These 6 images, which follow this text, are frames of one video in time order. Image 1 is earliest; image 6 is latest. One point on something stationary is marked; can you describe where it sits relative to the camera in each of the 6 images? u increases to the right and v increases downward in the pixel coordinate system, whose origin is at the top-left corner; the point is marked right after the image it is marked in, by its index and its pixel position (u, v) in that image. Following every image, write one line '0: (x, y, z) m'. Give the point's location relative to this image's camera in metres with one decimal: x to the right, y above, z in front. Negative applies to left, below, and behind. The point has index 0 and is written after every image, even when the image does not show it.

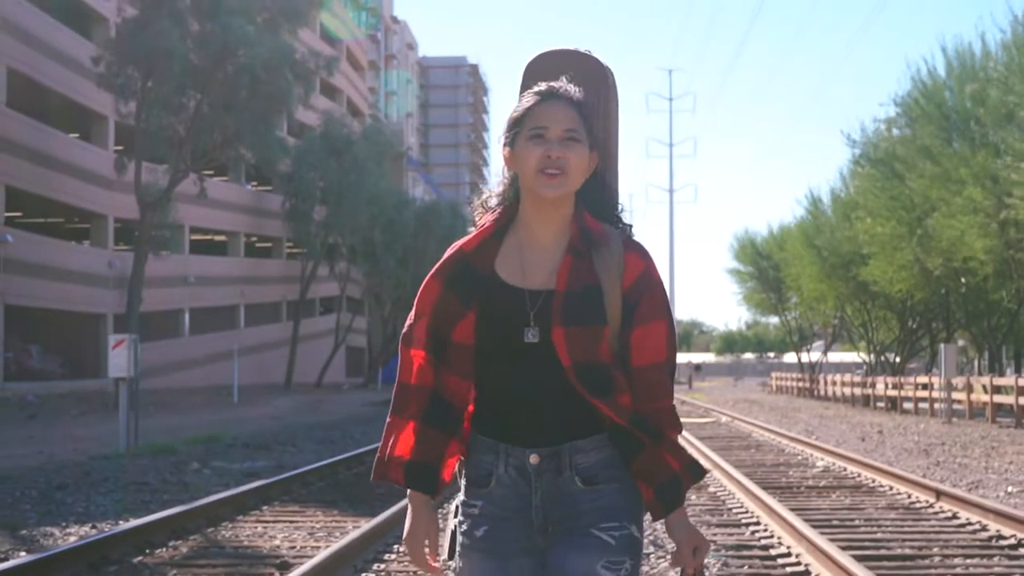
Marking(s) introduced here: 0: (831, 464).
0: (+4.0, -2.2, +14.5) m
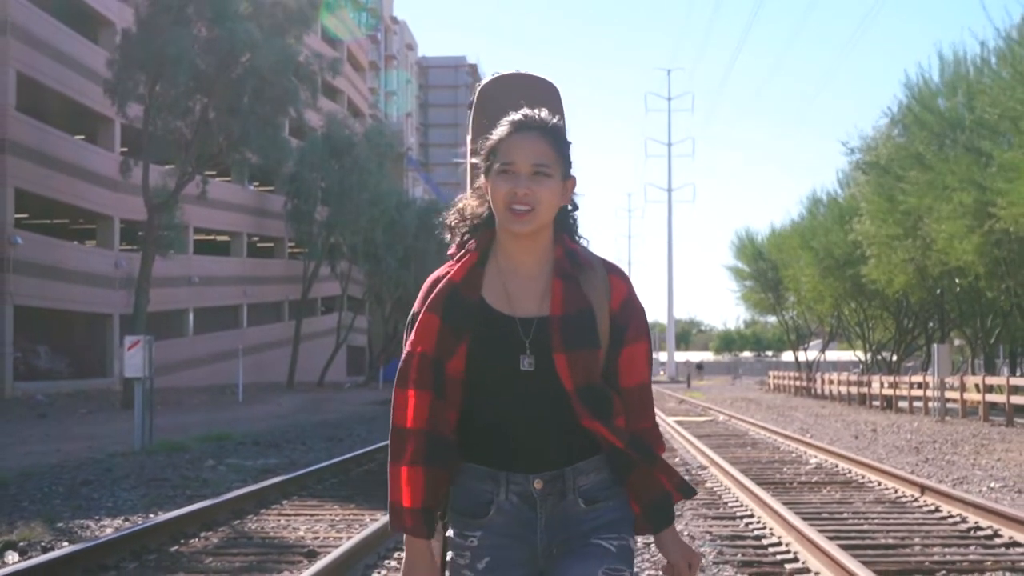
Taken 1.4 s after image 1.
0: (+4.1, -2.3, +15.1) m
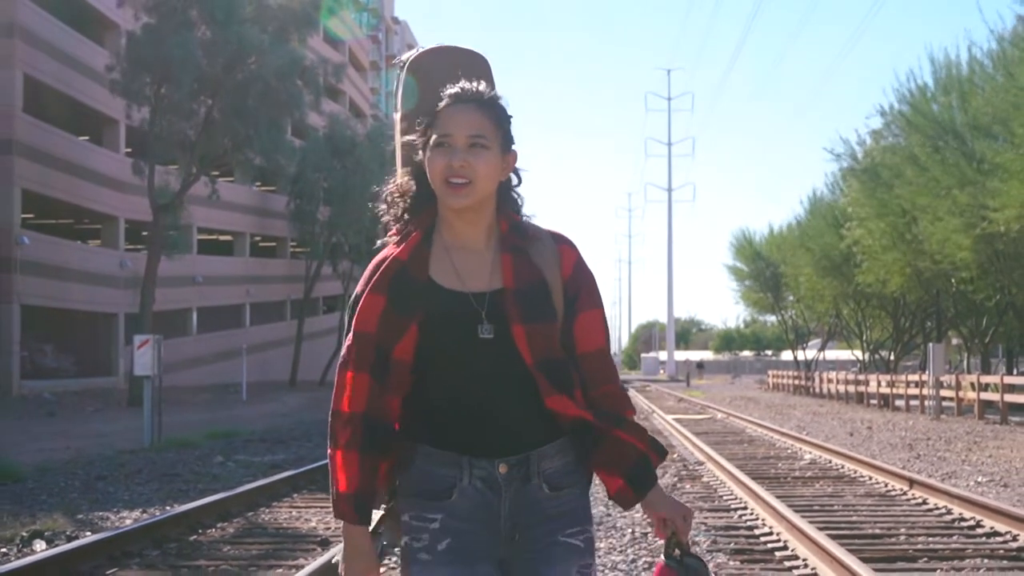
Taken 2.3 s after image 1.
0: (+4.1, -2.3, +15.5) m
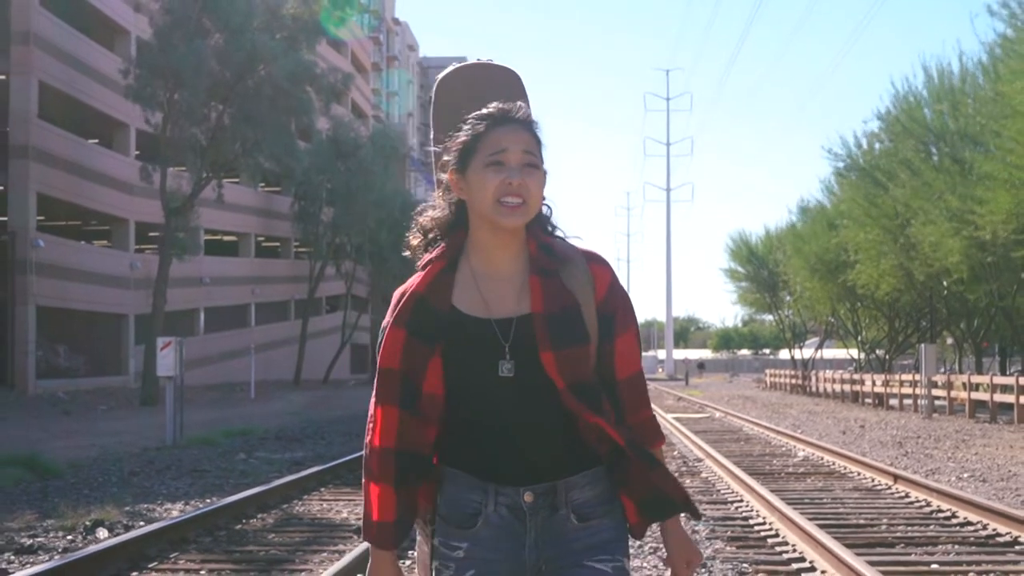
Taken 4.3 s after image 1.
0: (+4.2, -2.3, +16.3) m
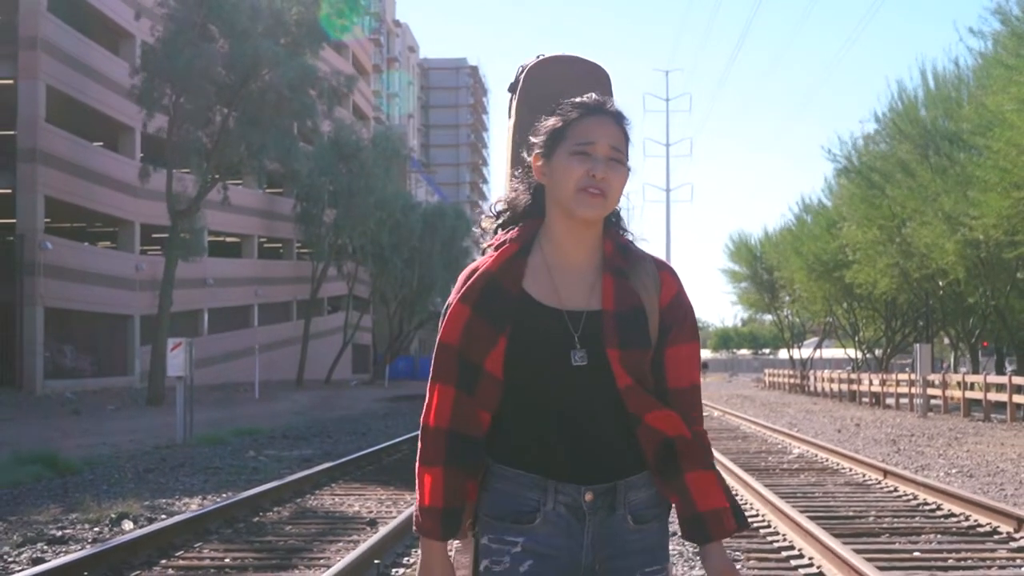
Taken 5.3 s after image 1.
0: (+4.3, -2.4, +16.8) m
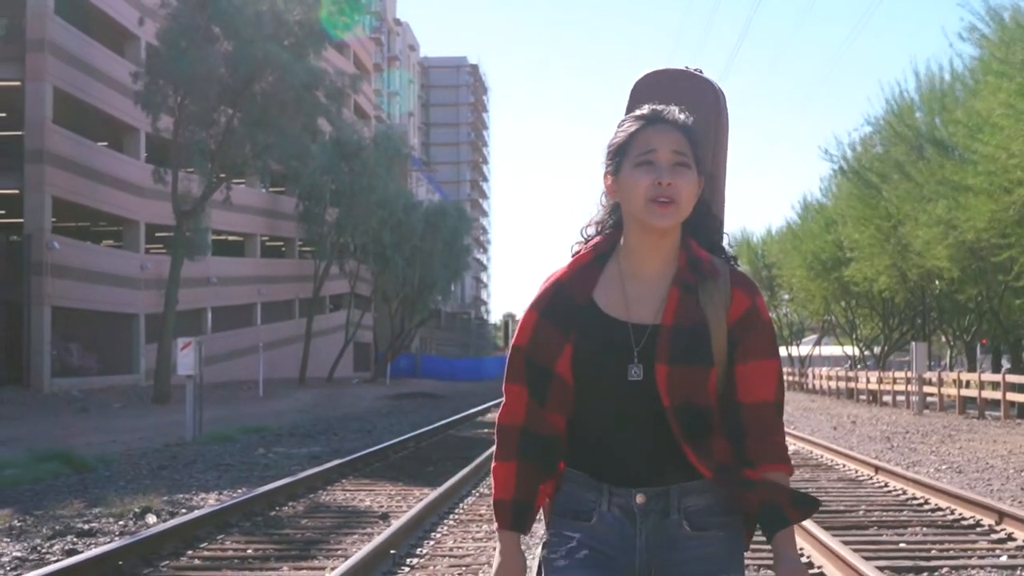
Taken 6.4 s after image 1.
0: (+4.3, -2.4, +17.2) m
